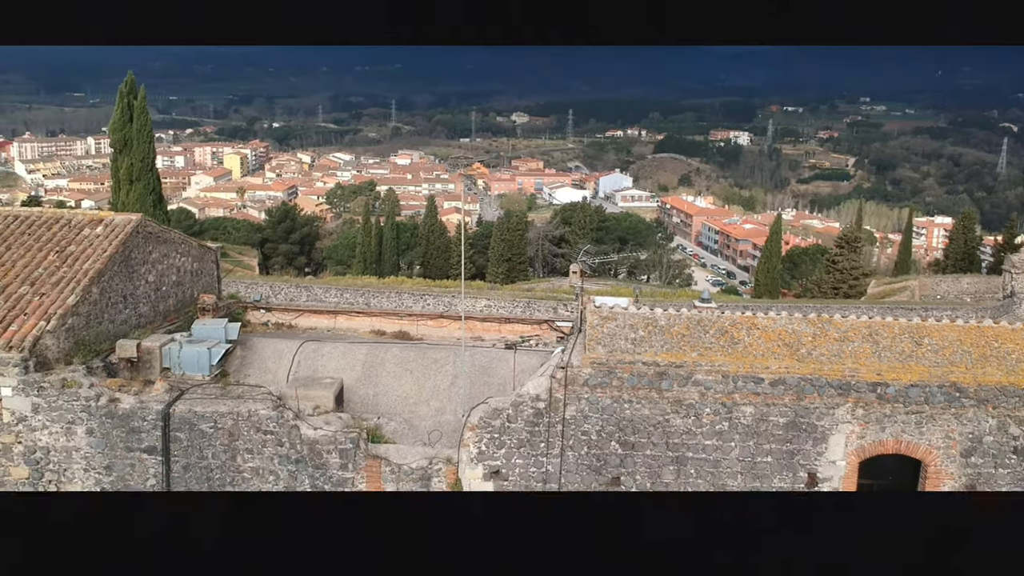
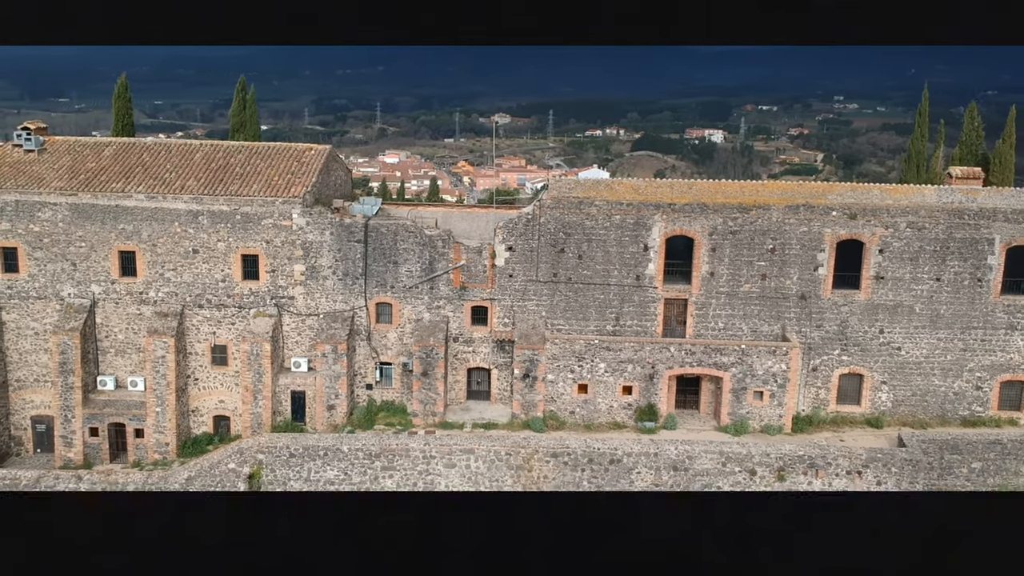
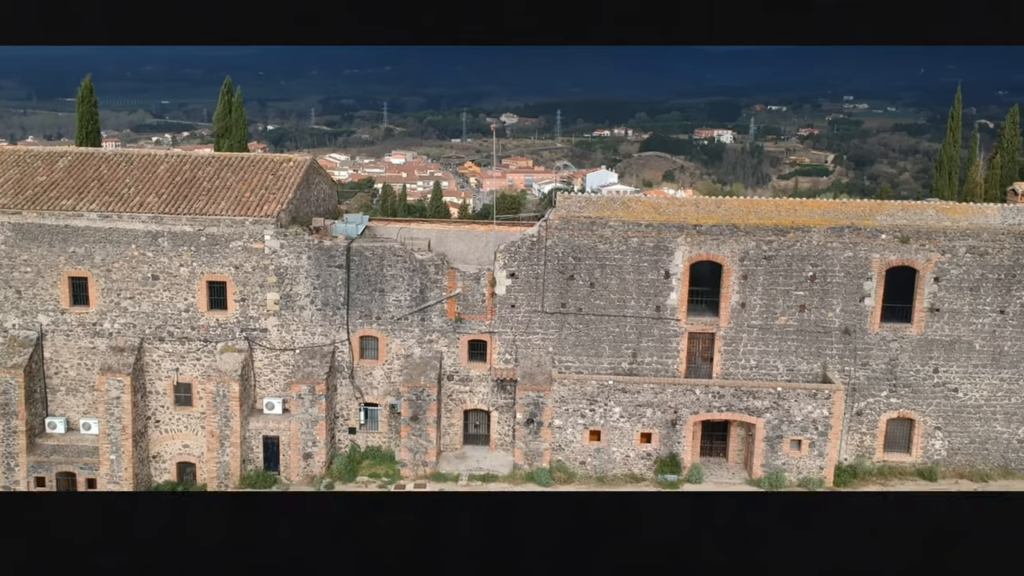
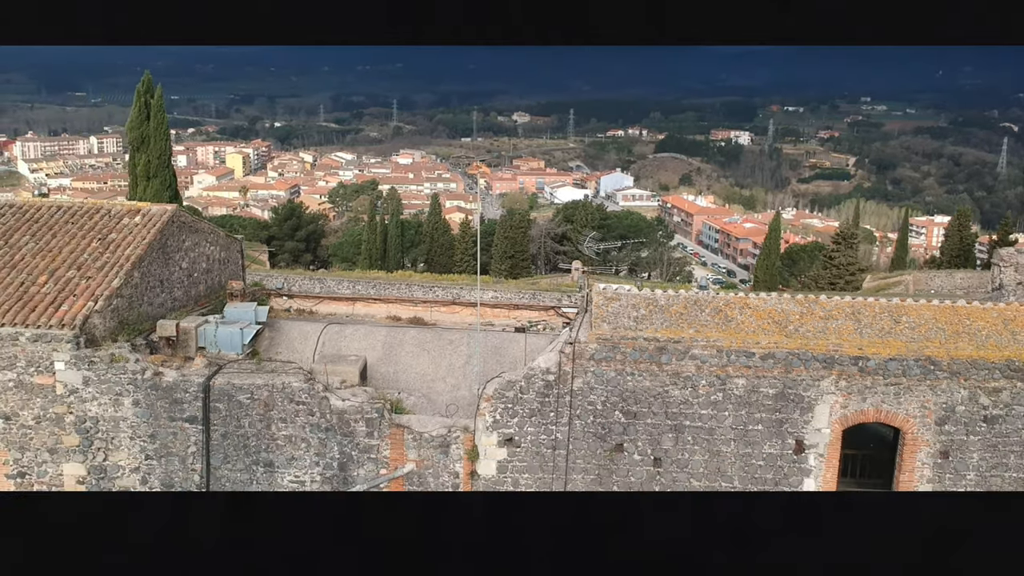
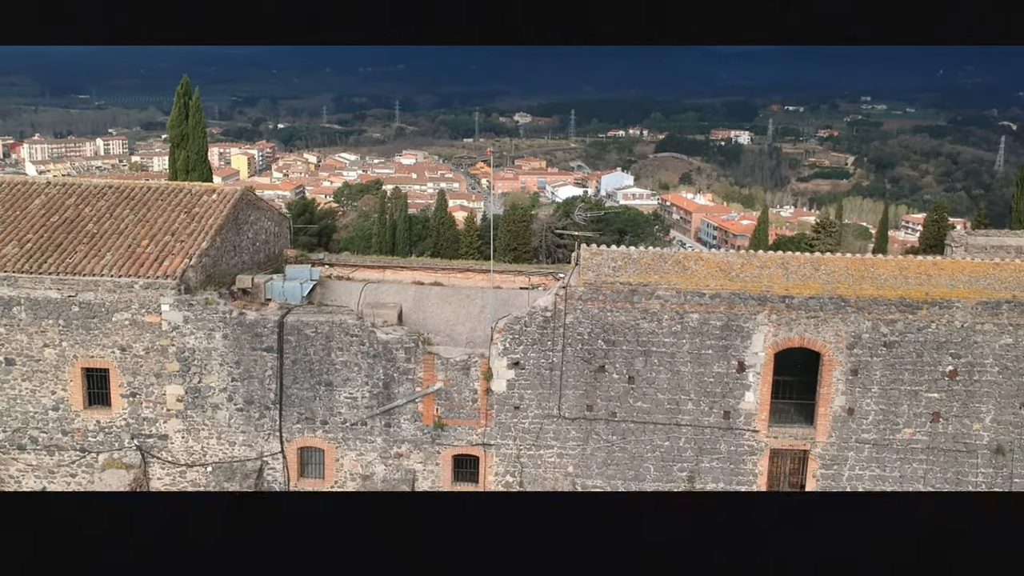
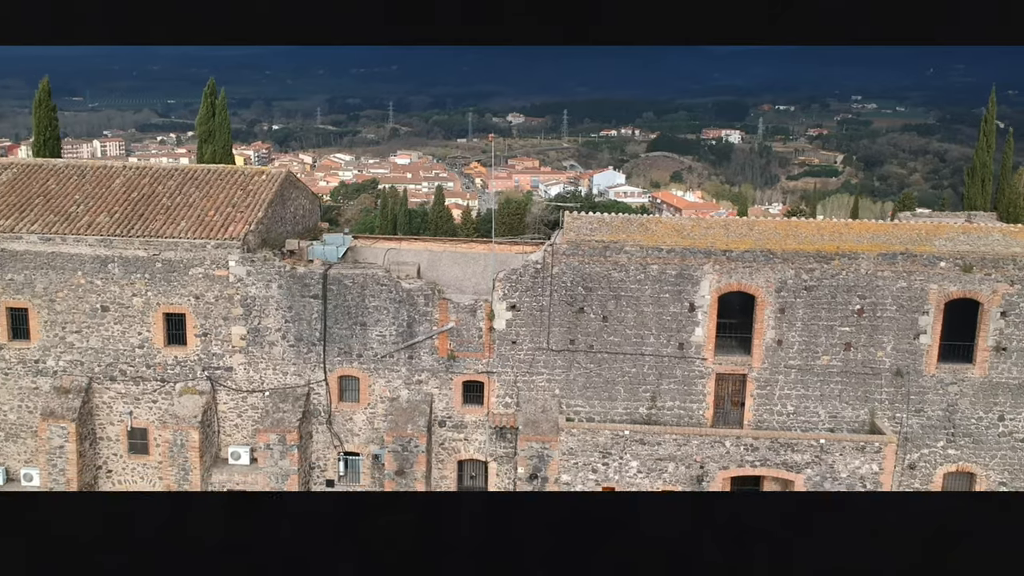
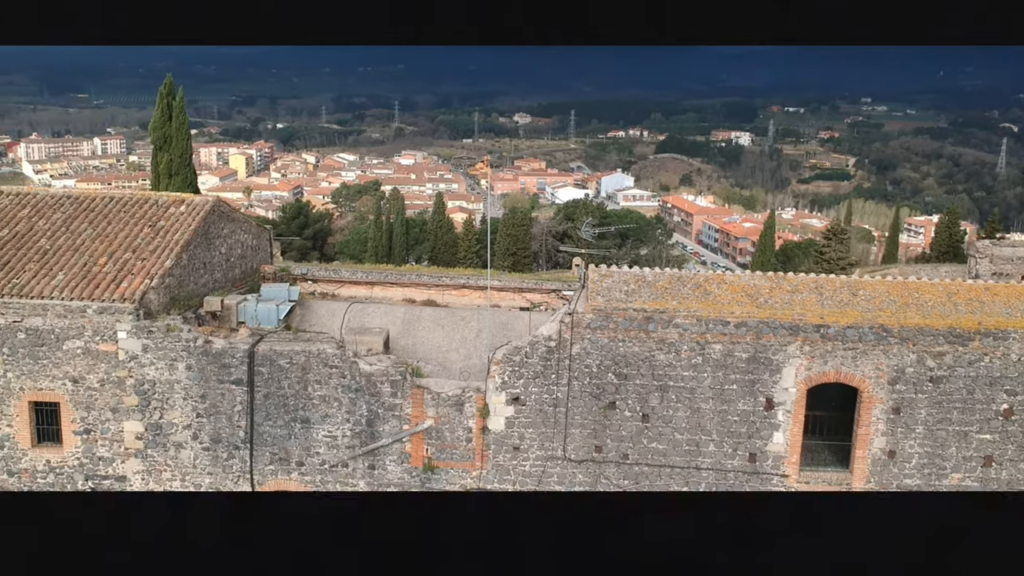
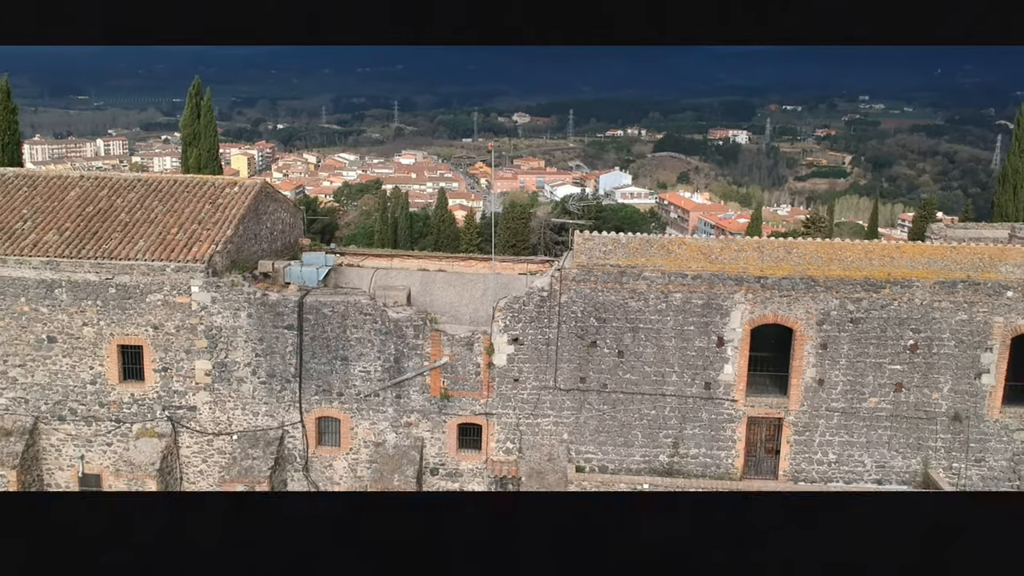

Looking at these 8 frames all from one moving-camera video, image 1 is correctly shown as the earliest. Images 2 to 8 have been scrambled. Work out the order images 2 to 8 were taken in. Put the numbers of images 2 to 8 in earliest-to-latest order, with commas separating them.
4, 7, 5, 8, 6, 3, 2
